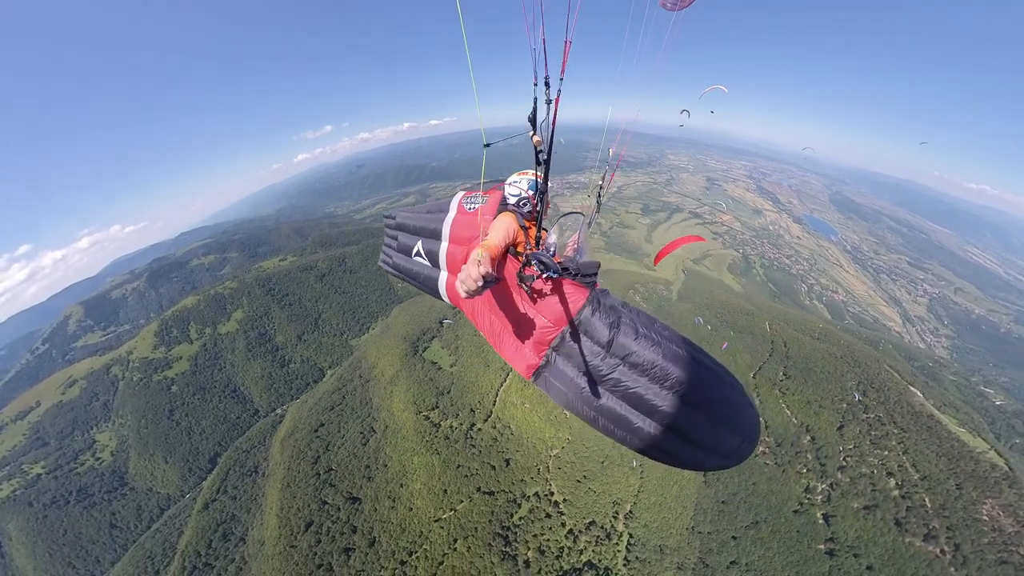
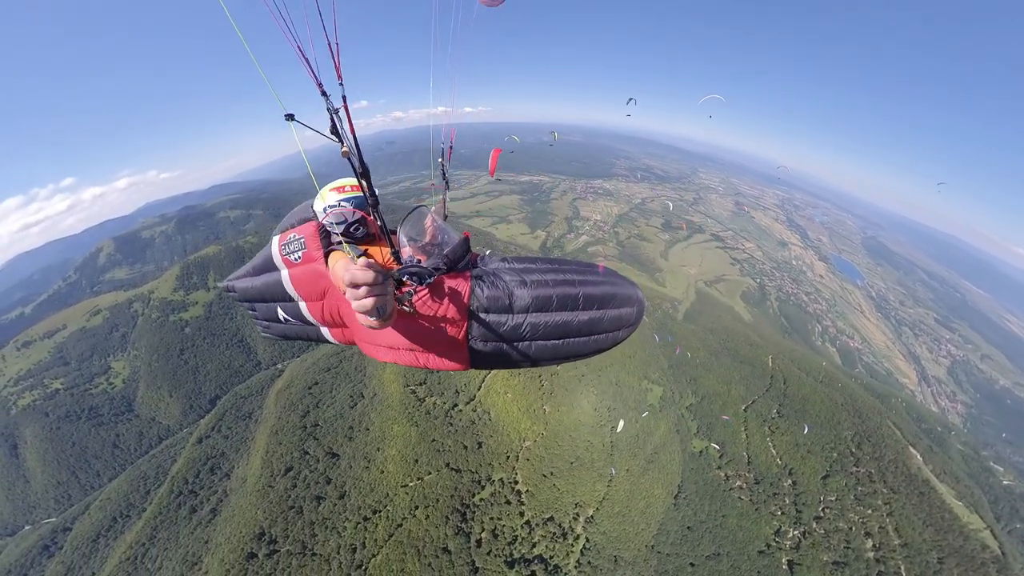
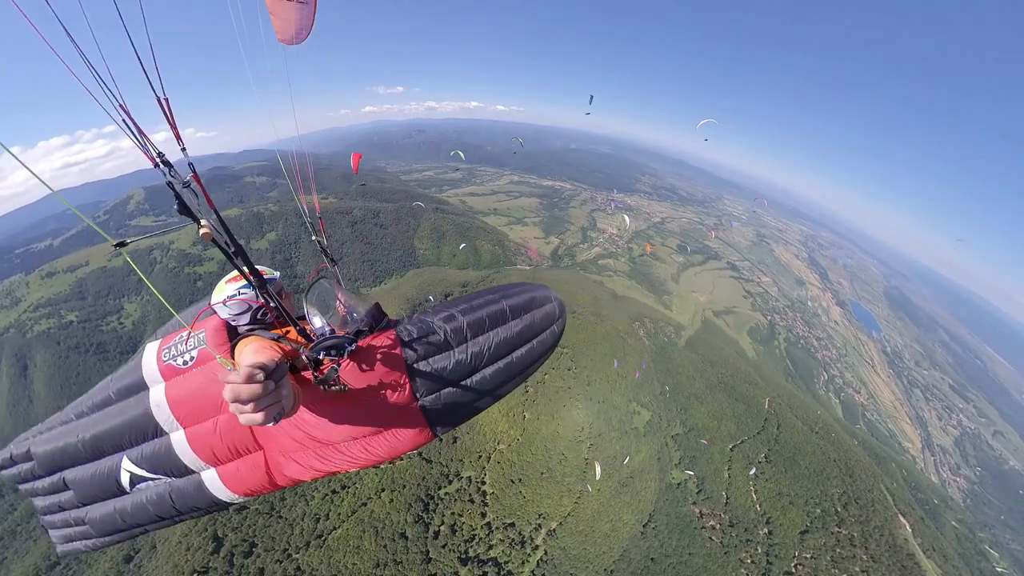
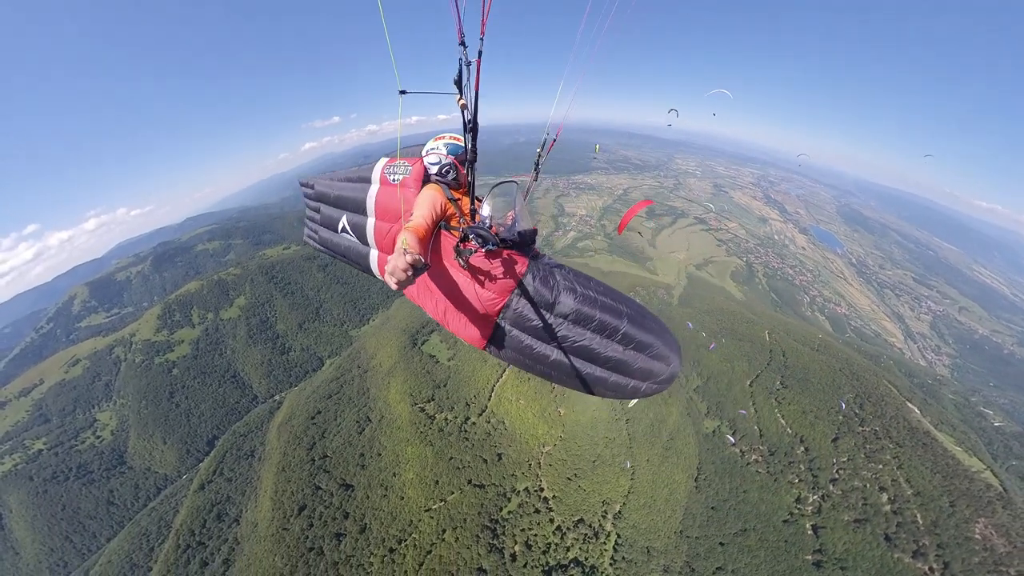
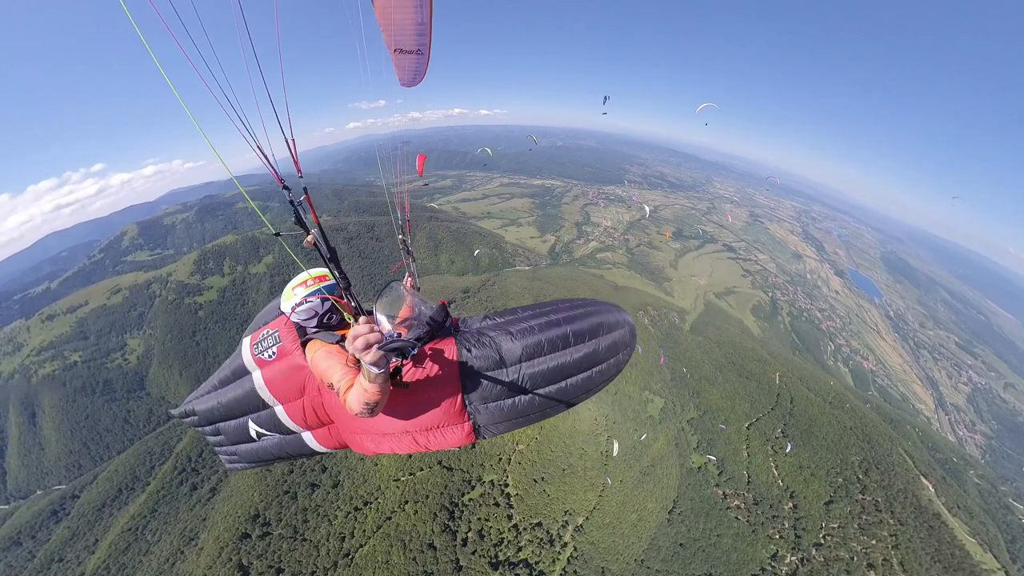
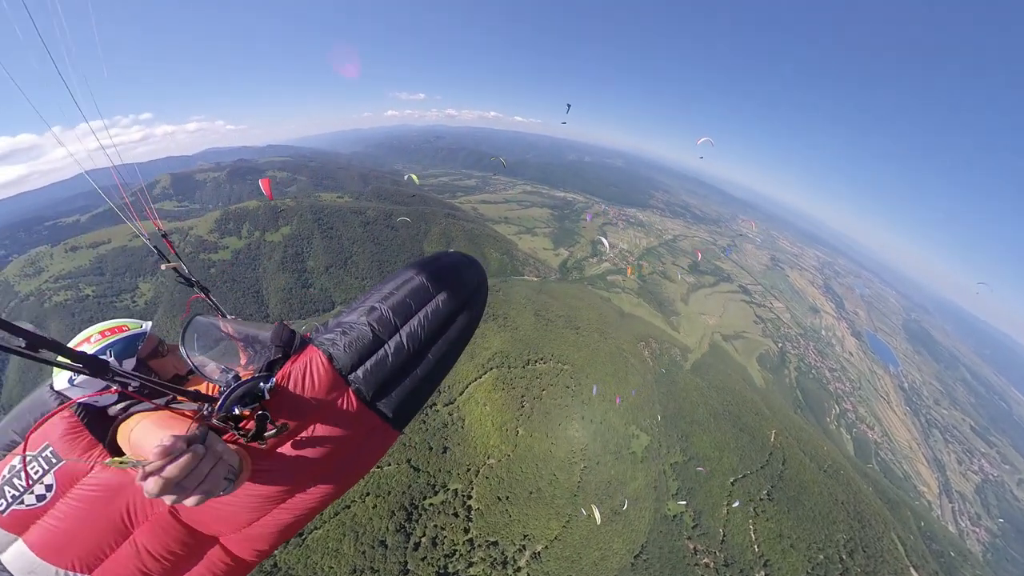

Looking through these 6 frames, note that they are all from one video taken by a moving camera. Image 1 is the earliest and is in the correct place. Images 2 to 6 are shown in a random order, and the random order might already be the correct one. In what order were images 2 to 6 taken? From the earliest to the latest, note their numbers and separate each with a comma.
4, 2, 5, 3, 6
